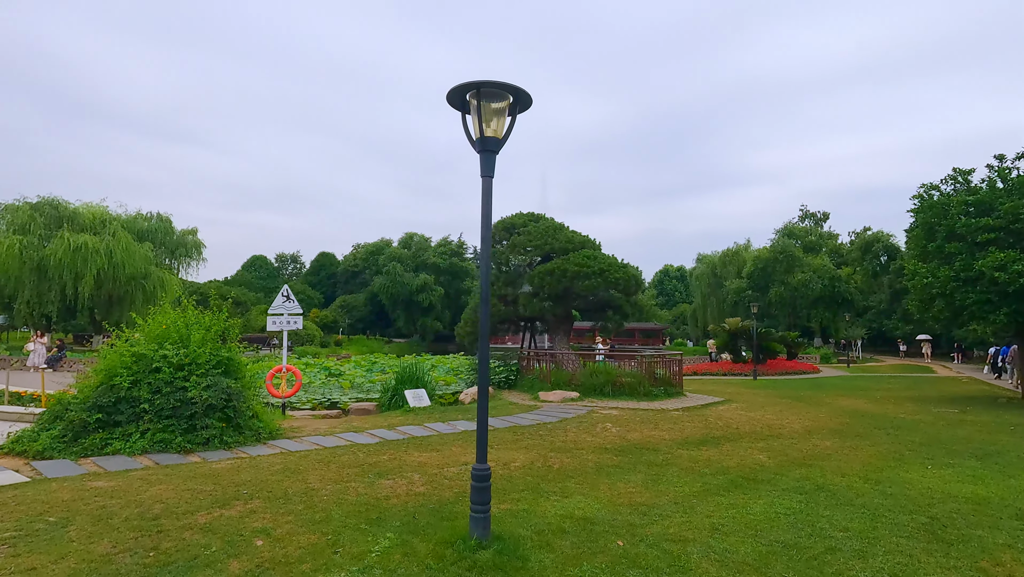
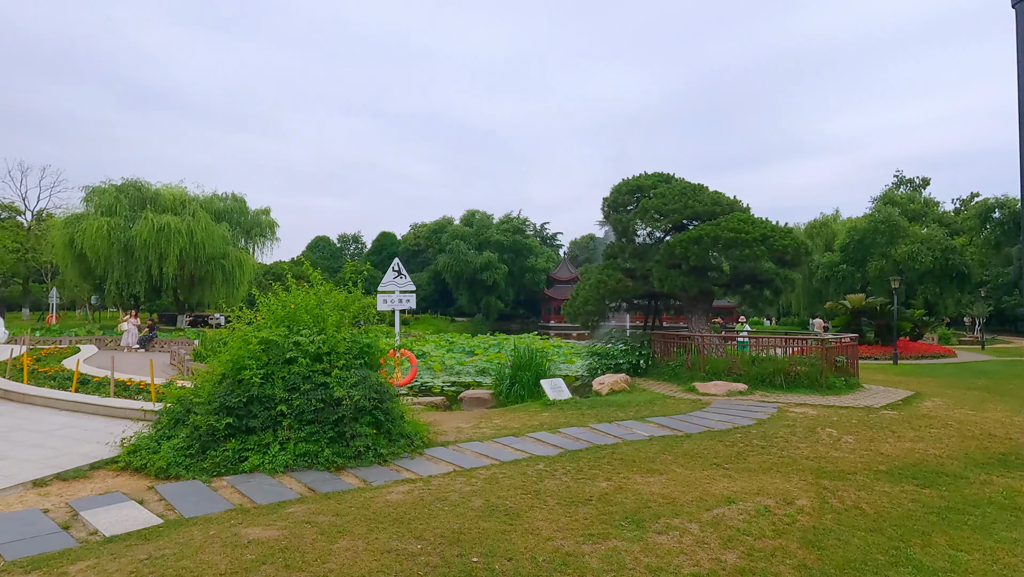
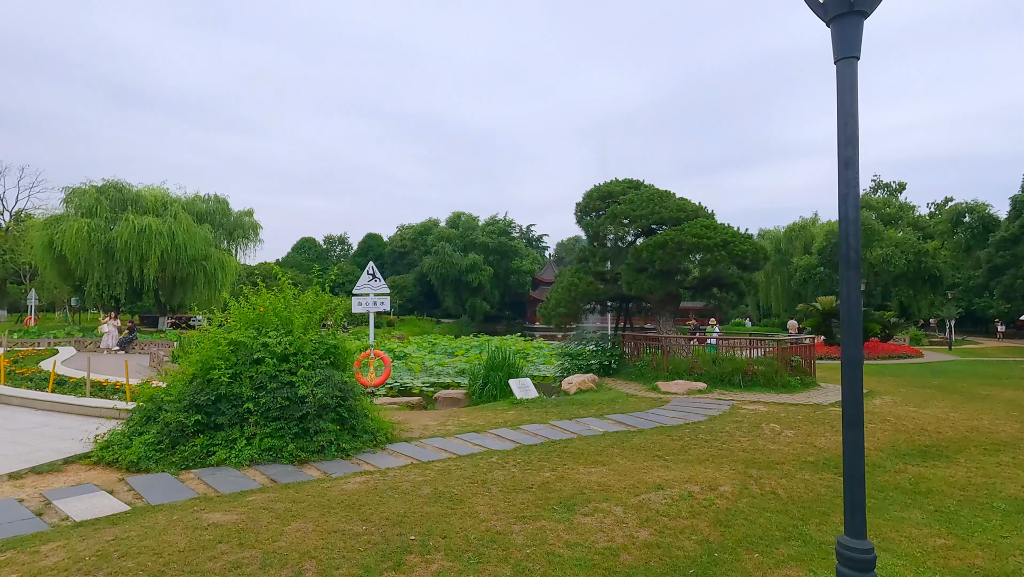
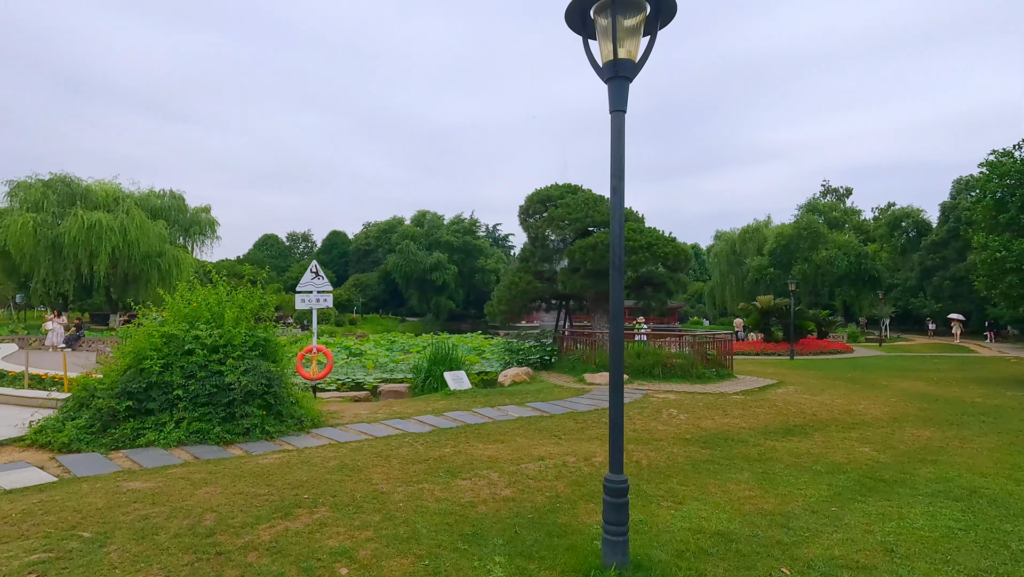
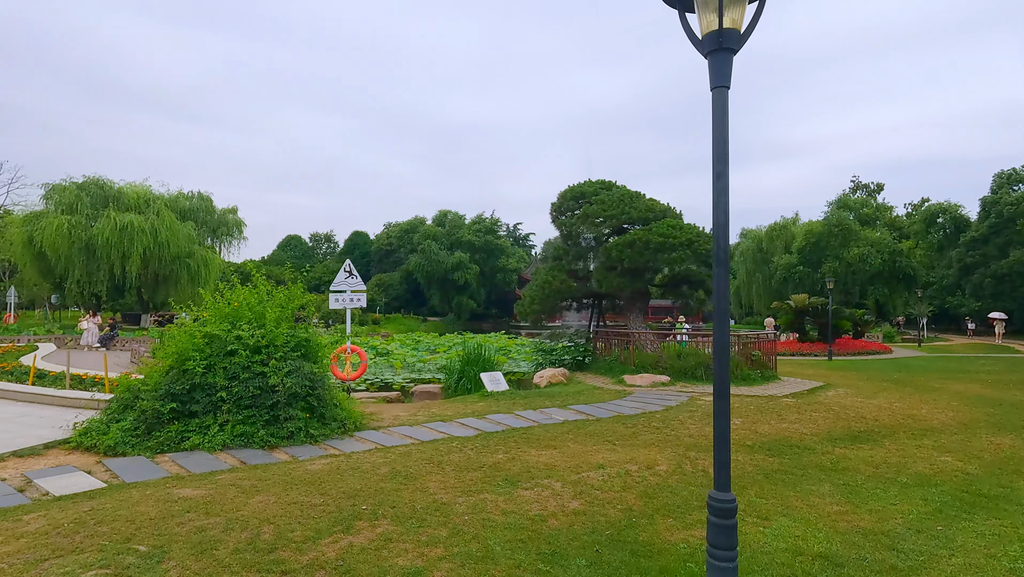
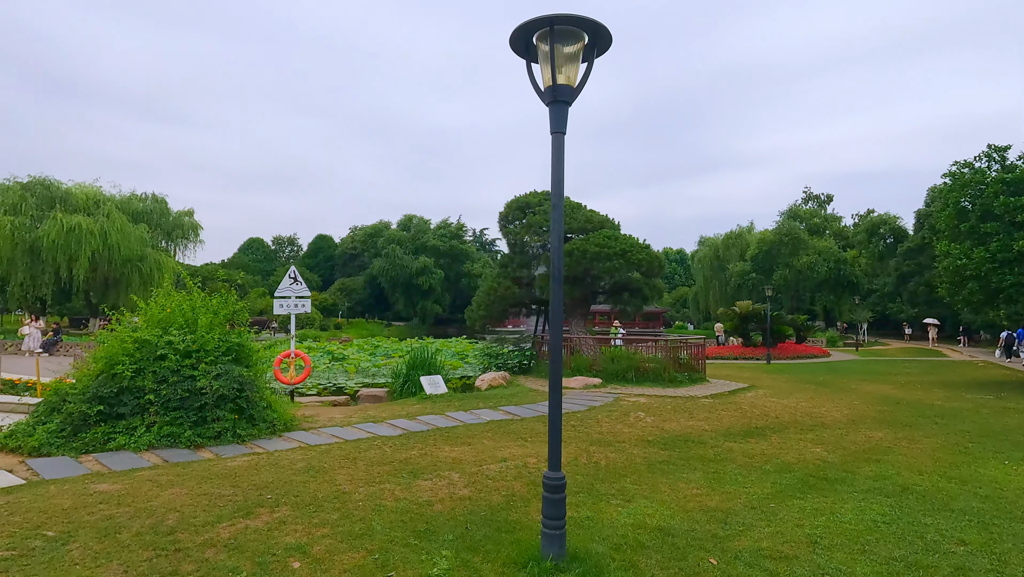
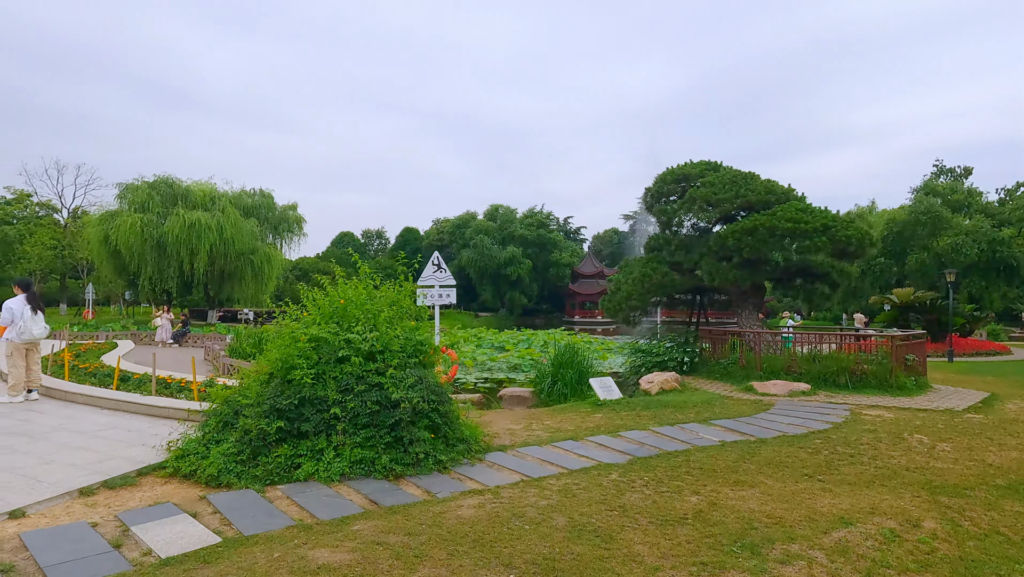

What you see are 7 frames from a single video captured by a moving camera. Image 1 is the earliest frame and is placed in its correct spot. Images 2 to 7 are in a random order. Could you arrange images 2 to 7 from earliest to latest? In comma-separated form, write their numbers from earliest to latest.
6, 4, 5, 3, 2, 7
